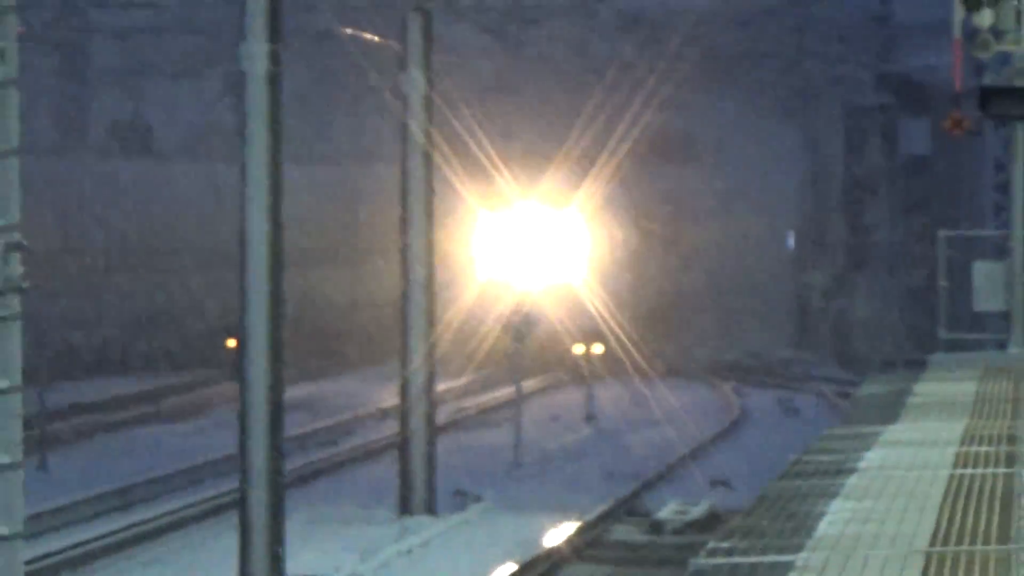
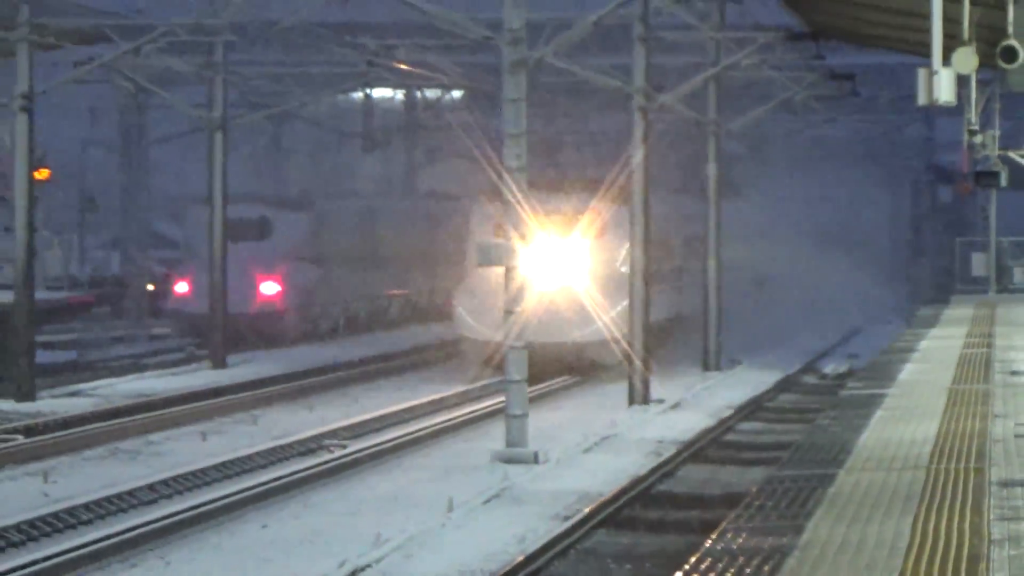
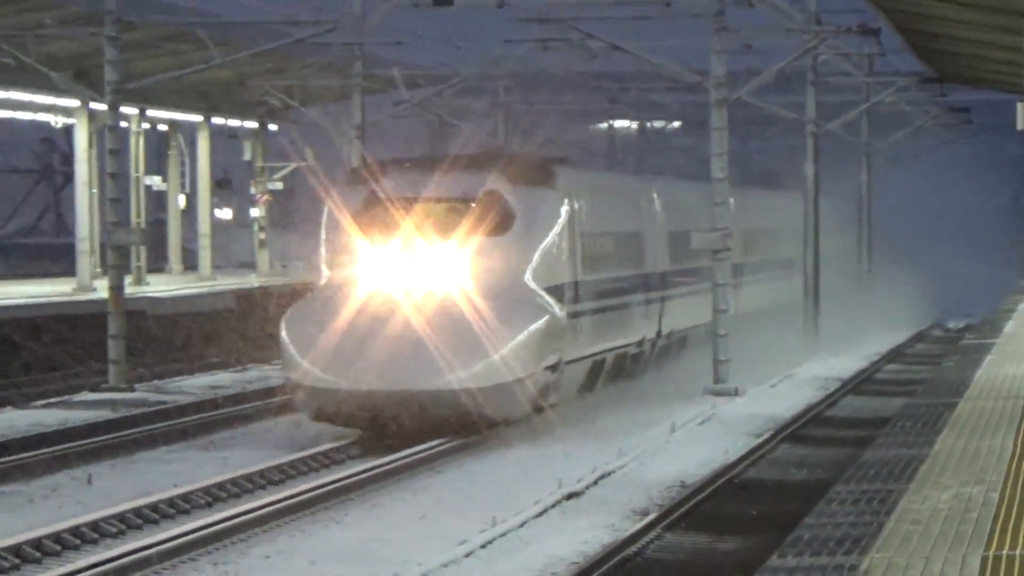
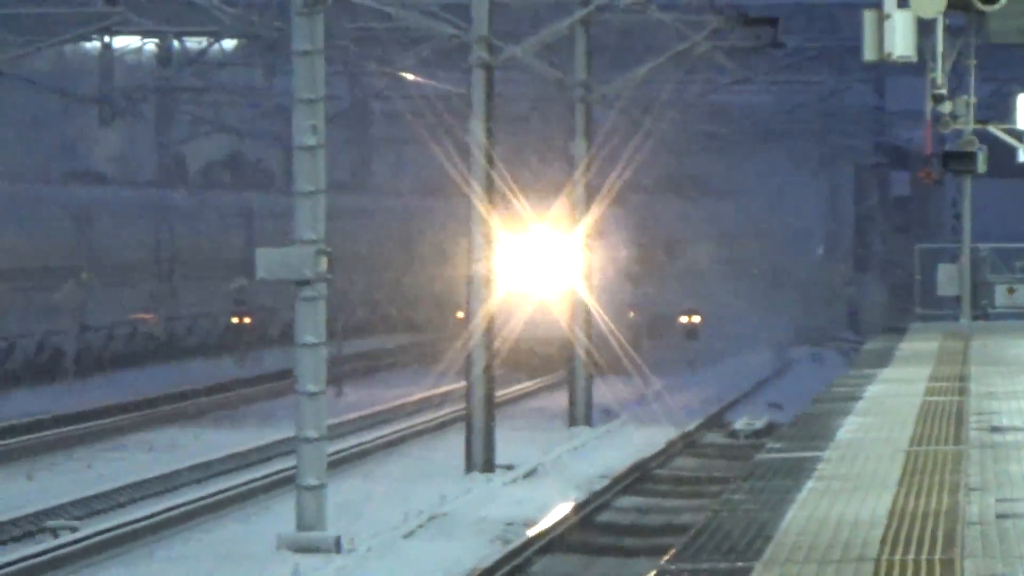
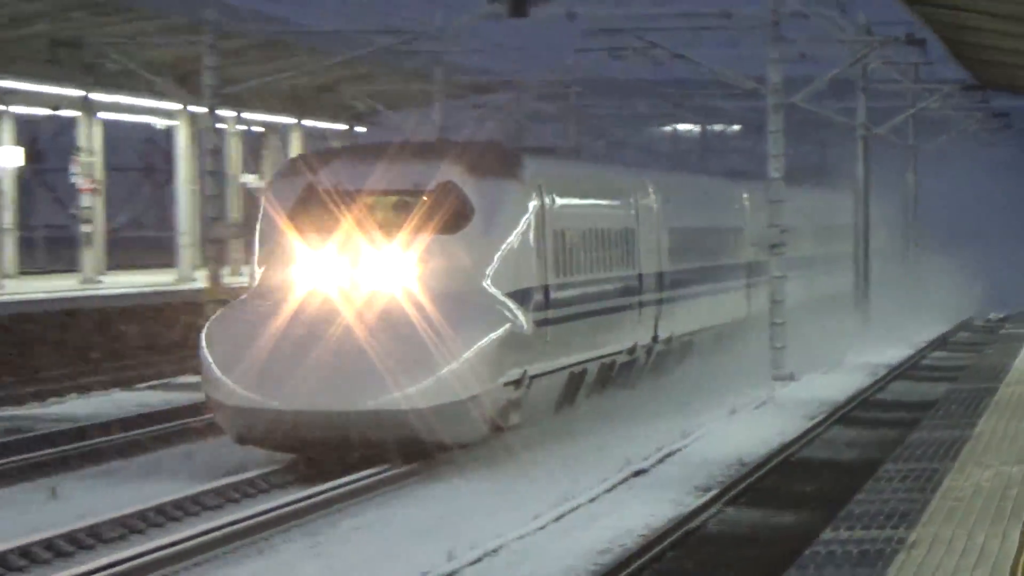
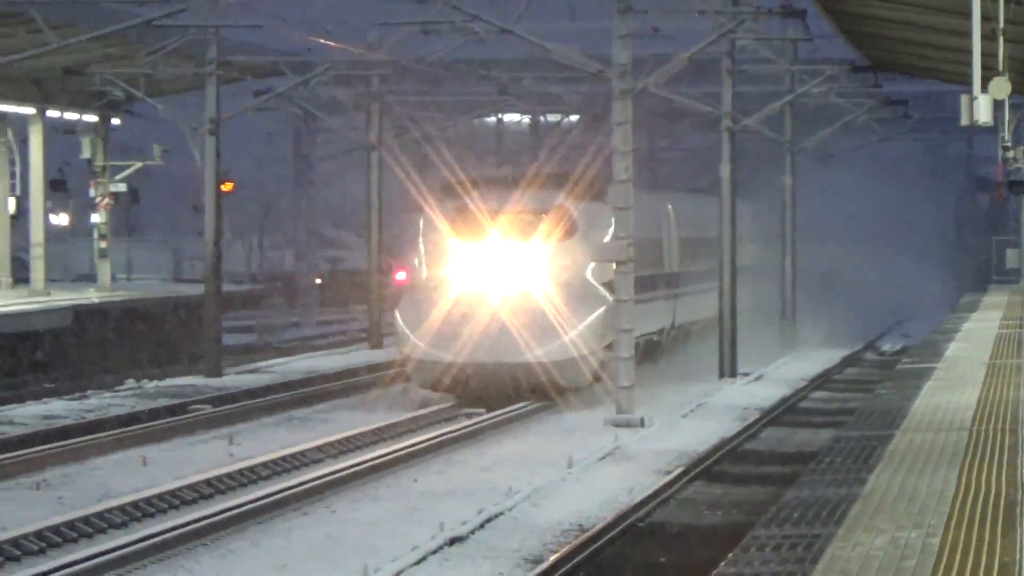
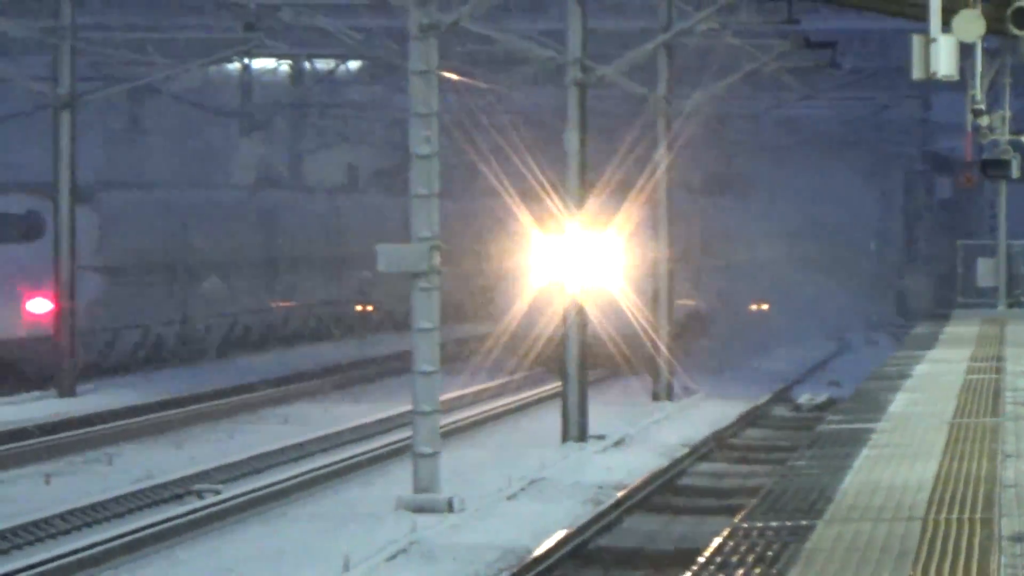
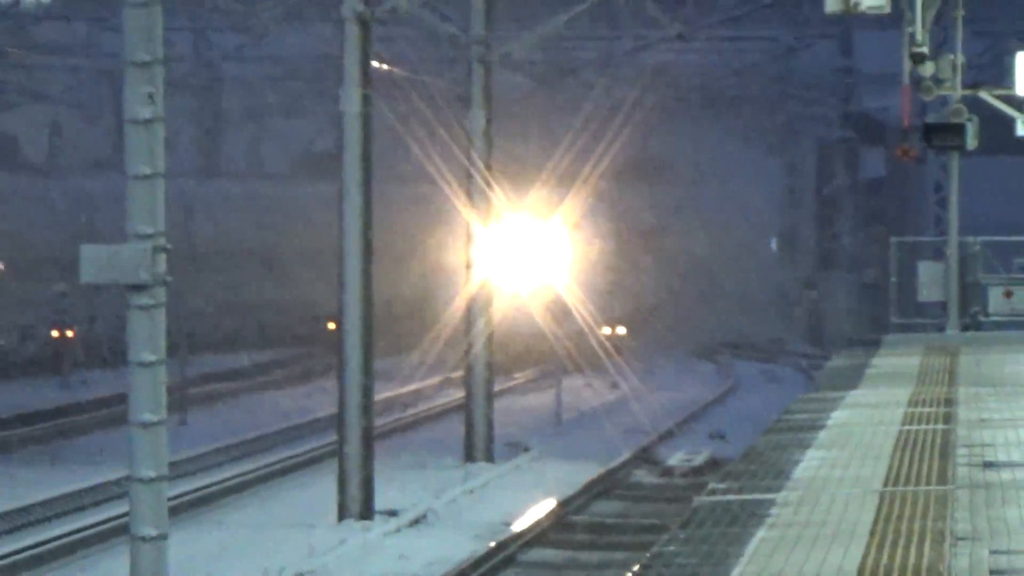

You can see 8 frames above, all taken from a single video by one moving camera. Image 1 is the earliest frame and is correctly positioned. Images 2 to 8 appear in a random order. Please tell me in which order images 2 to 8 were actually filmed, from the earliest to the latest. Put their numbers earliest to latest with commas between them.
8, 4, 7, 2, 6, 3, 5
